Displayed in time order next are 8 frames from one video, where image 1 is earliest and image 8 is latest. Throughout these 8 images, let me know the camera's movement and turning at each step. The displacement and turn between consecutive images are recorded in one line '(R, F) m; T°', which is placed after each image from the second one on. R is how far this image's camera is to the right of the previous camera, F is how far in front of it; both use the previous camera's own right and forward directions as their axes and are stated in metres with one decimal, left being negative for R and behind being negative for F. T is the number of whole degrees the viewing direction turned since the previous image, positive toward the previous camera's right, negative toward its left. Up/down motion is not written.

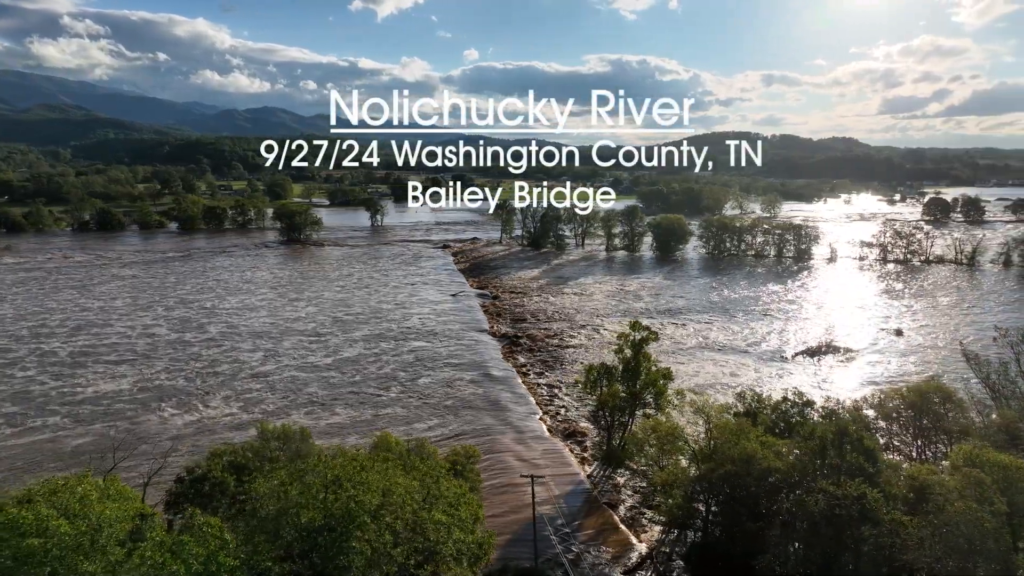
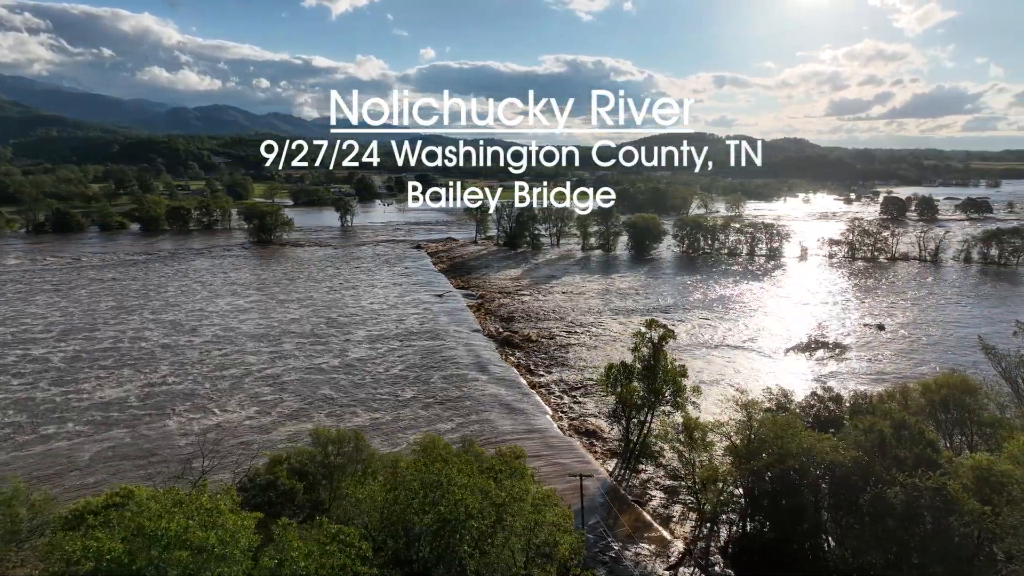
(-1.5, +0.1) m; +3°
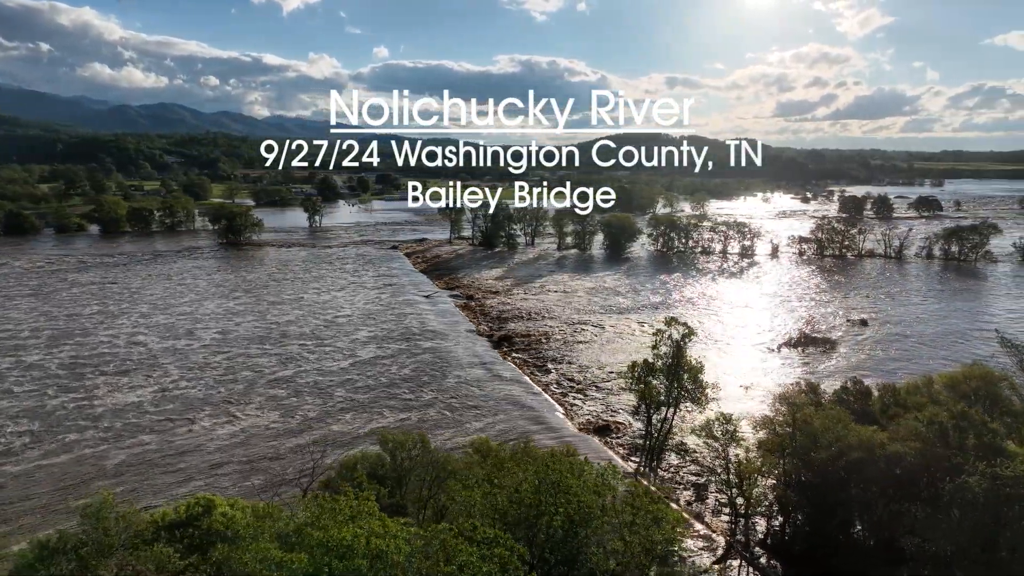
(-1.6, +0.1) m; +3°
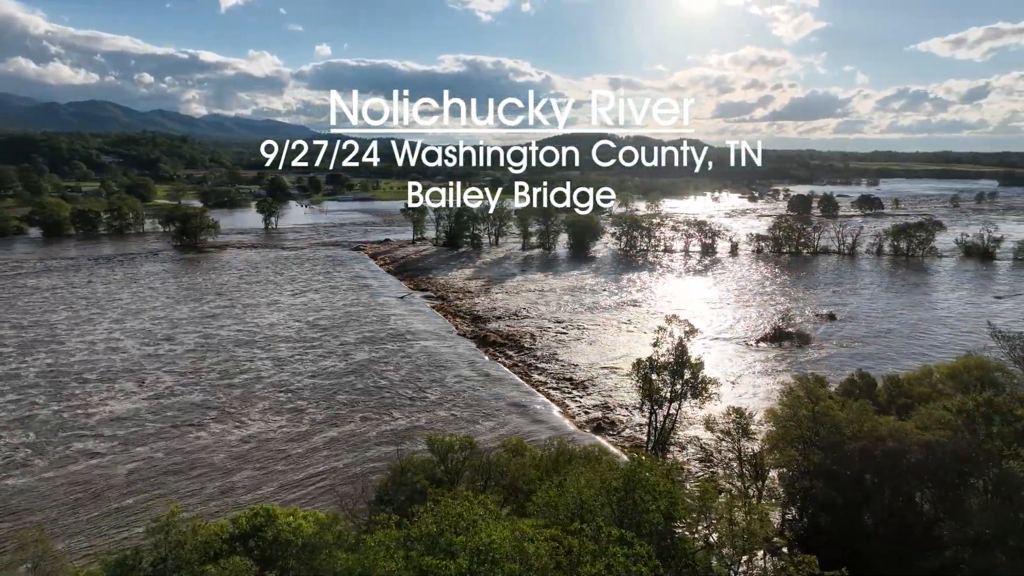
(-1.4, +0.1) m; +4°
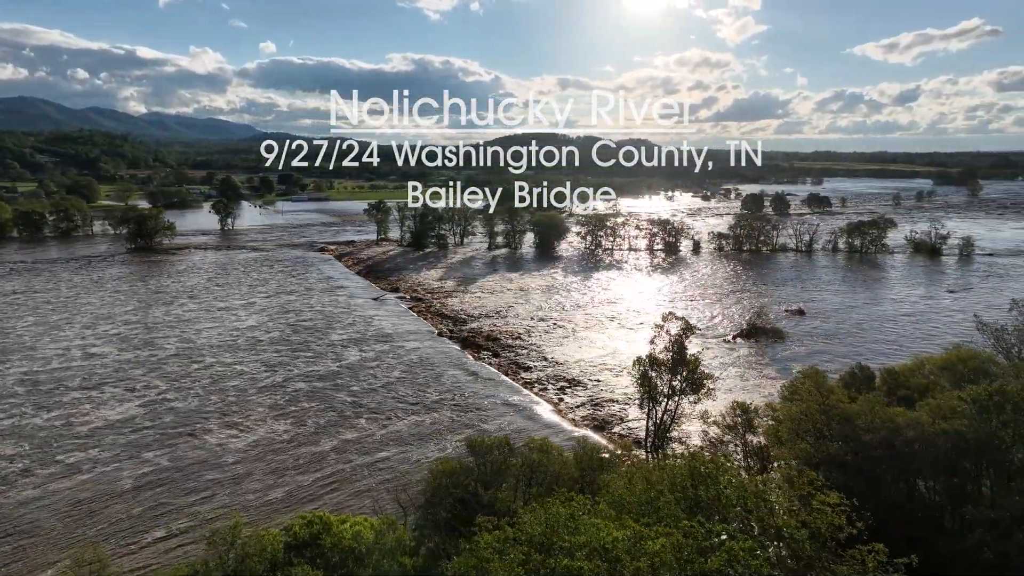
(-1.2, +0.1) m; +4°
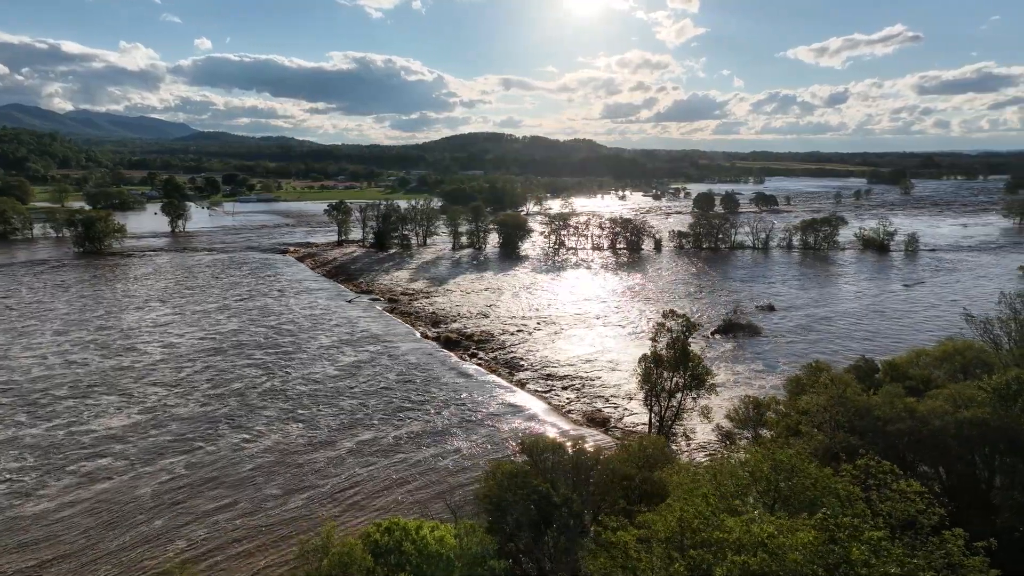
(-1.5, +0.1) m; +4°
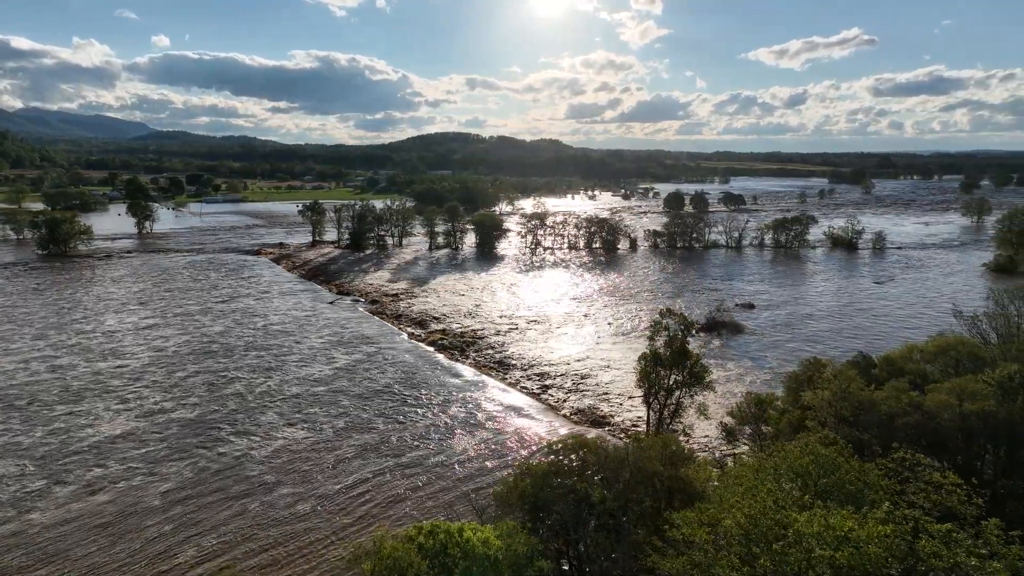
(-0.8, 0.0) m; +2°
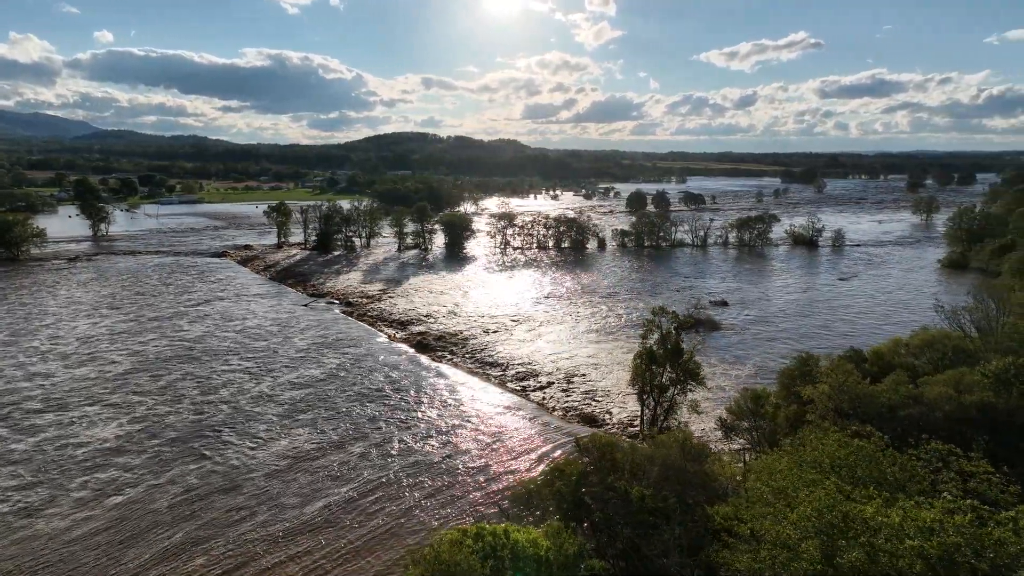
(-1.0, 0.0) m; +3°
